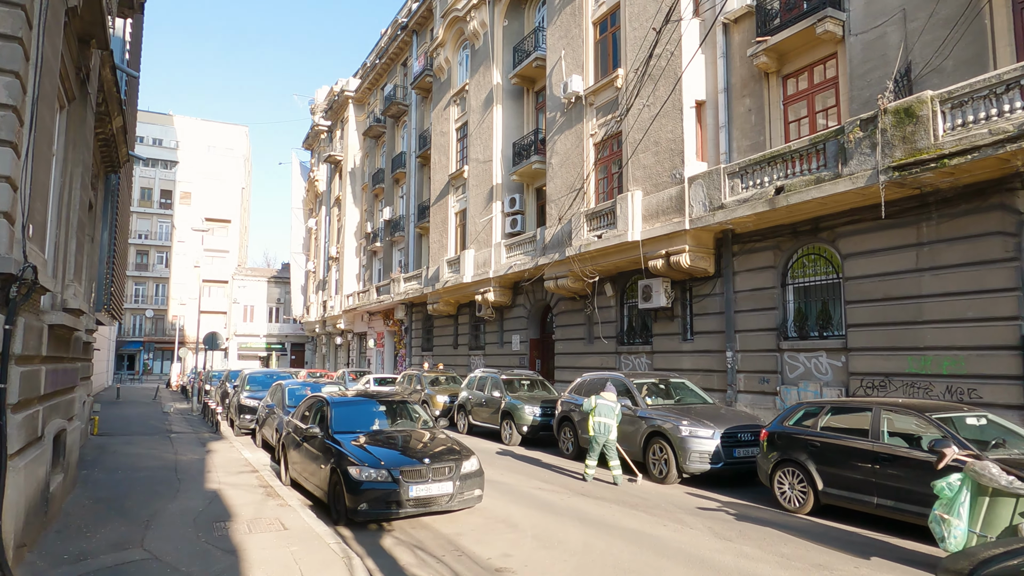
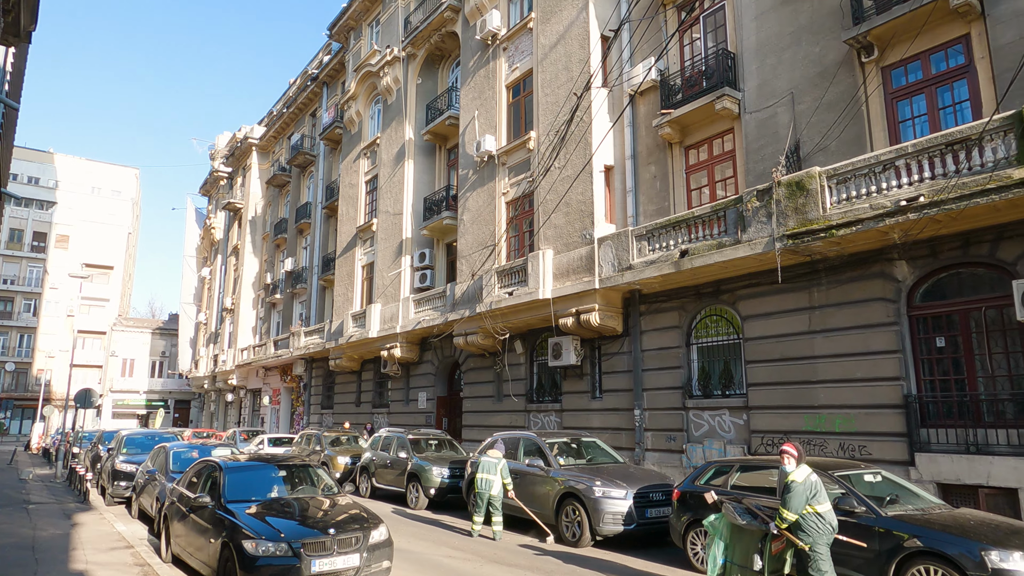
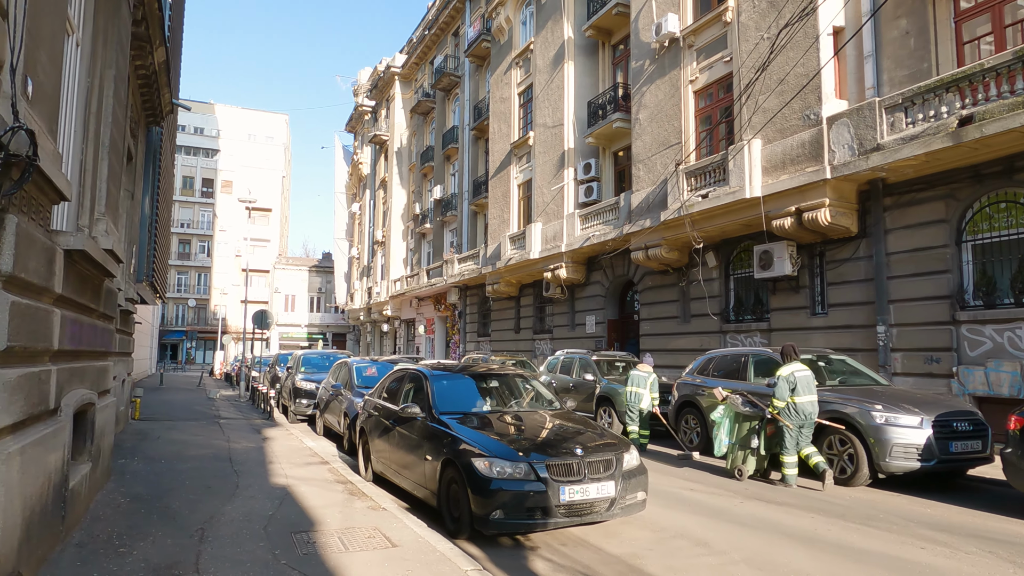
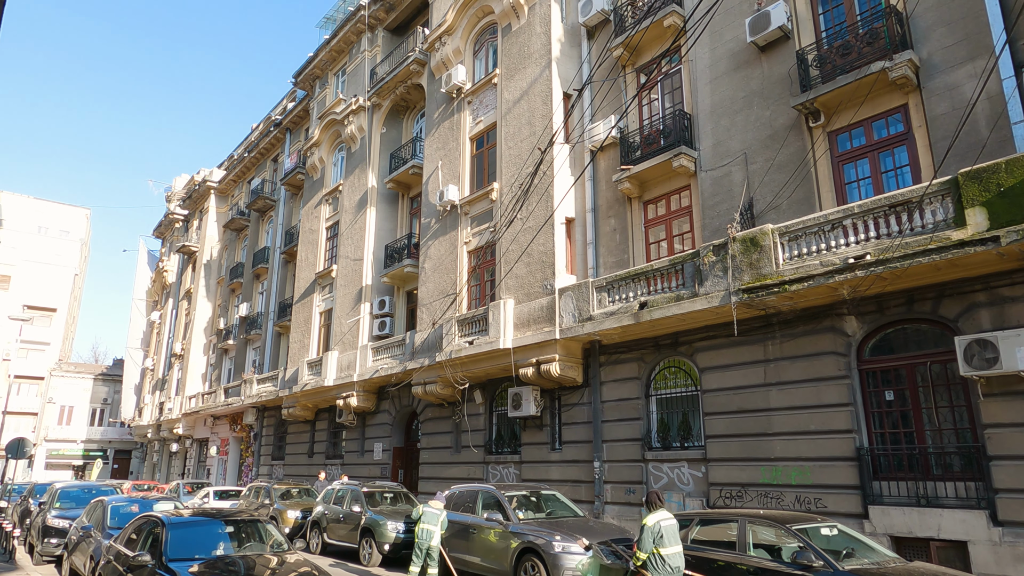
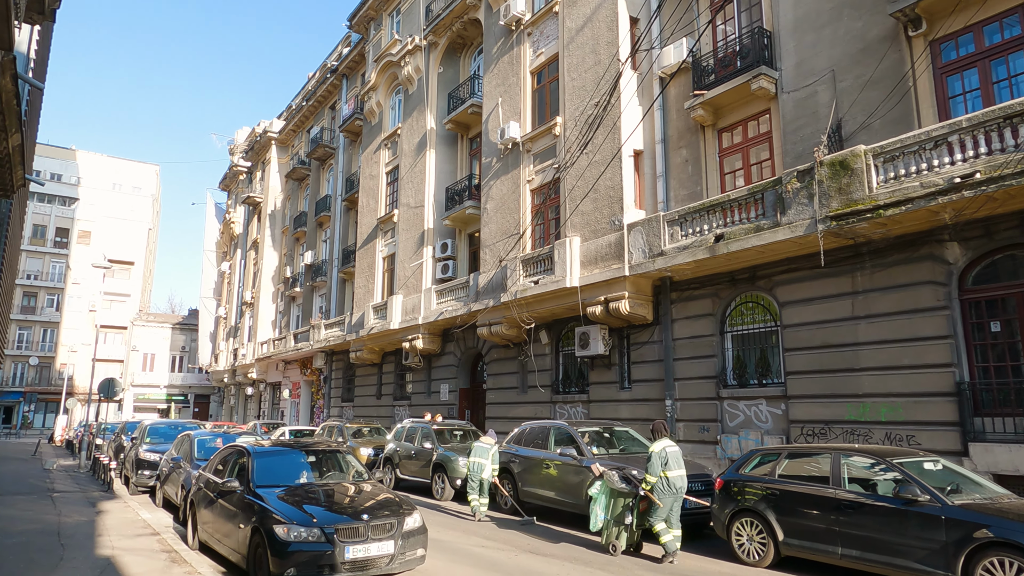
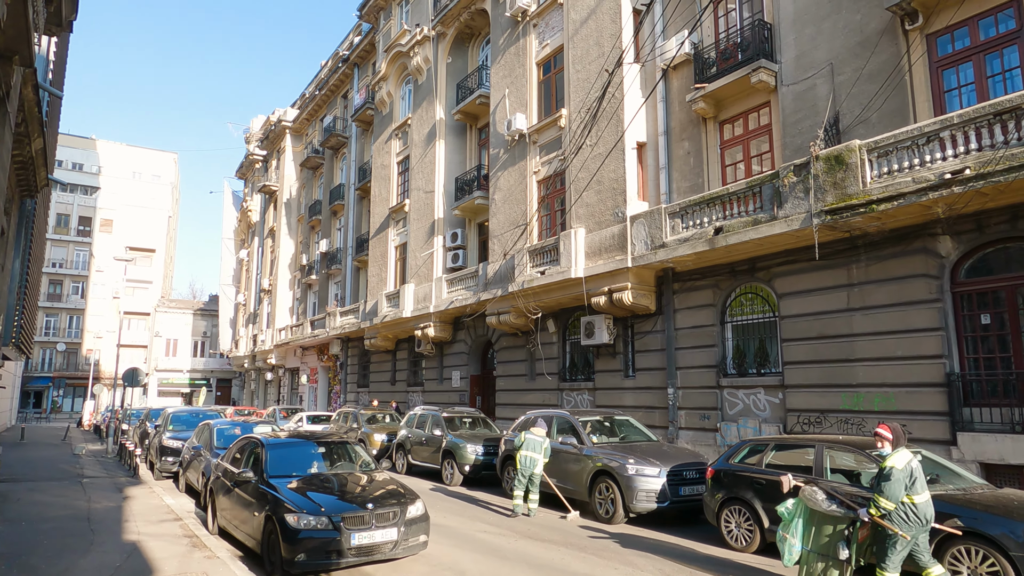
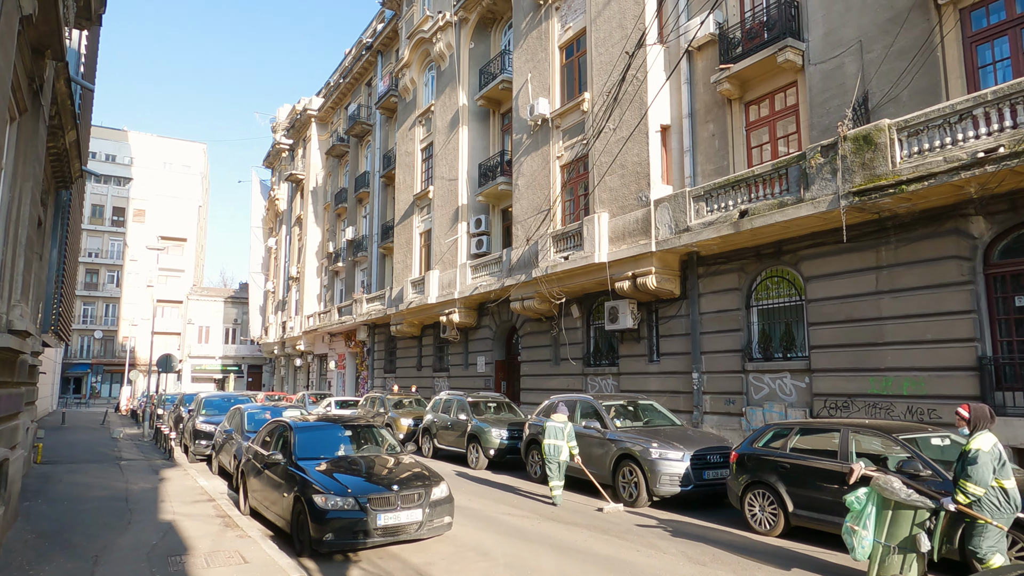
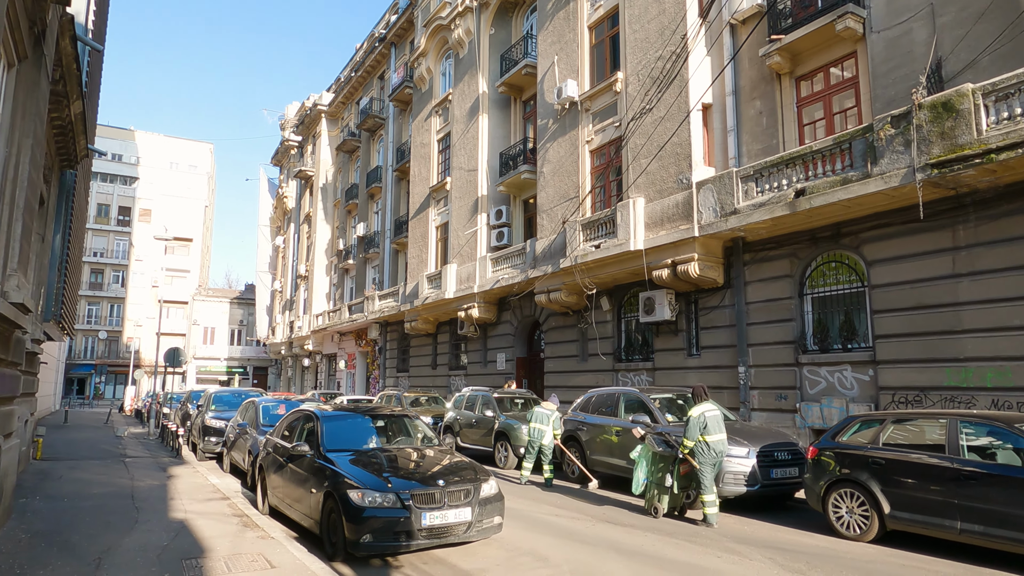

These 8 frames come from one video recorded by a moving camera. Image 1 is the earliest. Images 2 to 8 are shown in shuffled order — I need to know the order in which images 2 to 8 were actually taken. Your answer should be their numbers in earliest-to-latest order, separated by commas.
7, 6, 2, 4, 5, 8, 3
